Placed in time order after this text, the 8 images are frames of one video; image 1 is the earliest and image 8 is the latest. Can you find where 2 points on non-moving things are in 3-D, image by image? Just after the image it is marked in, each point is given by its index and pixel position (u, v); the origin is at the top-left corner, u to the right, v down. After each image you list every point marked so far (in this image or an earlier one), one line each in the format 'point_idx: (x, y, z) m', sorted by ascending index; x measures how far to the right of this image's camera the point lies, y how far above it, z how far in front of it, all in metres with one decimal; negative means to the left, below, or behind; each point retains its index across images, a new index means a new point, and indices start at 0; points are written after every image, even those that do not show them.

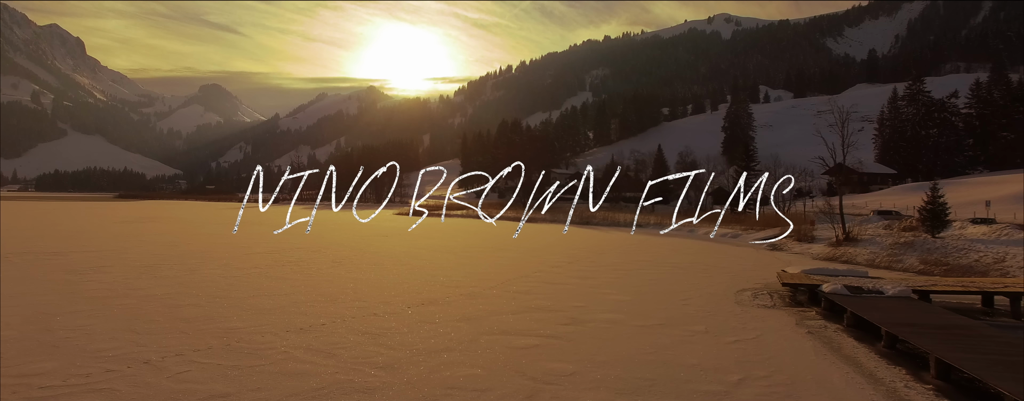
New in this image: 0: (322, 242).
0: (-6.3, -1.4, +19.0) m
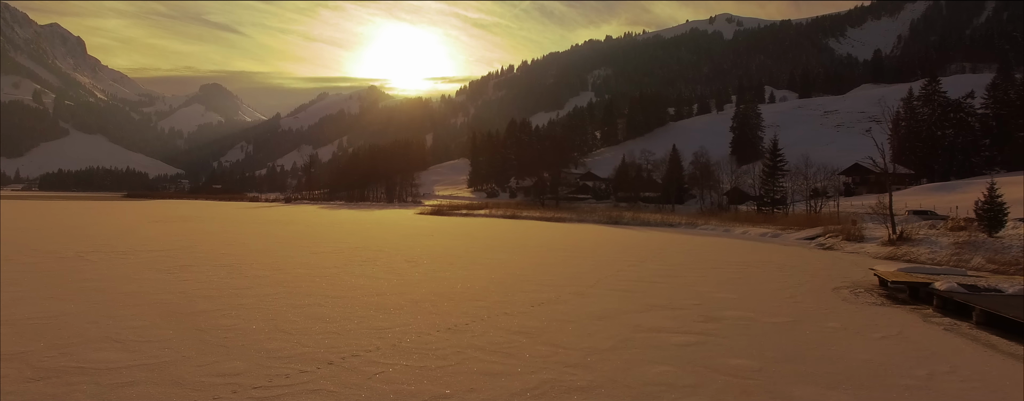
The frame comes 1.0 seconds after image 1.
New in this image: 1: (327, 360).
0: (-4.5, -1.4, +19.0) m
1: (-1.7, -1.5, +5.4) m
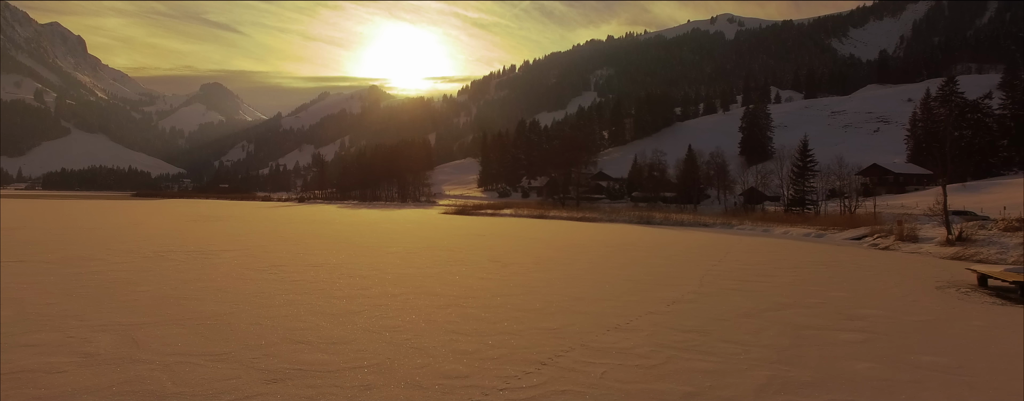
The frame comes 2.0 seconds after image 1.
0: (-2.5, -1.4, +19.0) m
1: (+0.3, -1.6, +5.4) m
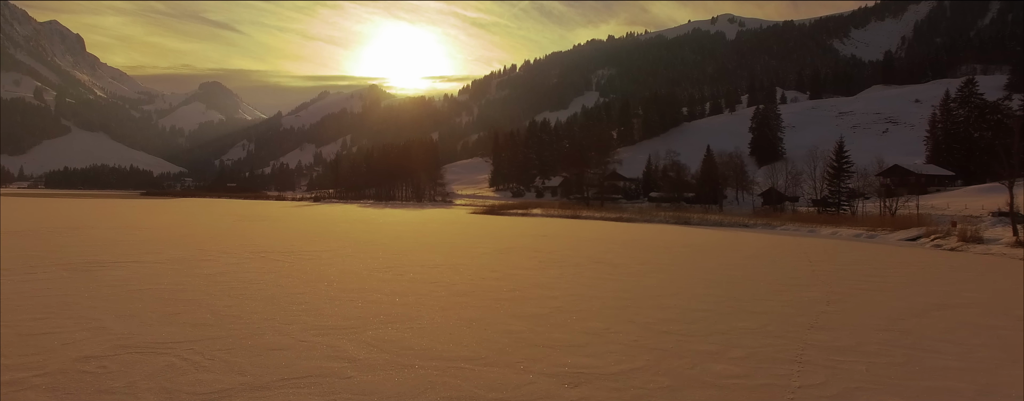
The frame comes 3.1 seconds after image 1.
0: (-0.1, -1.4, +19.1) m
1: (+2.8, -1.6, +5.5) m
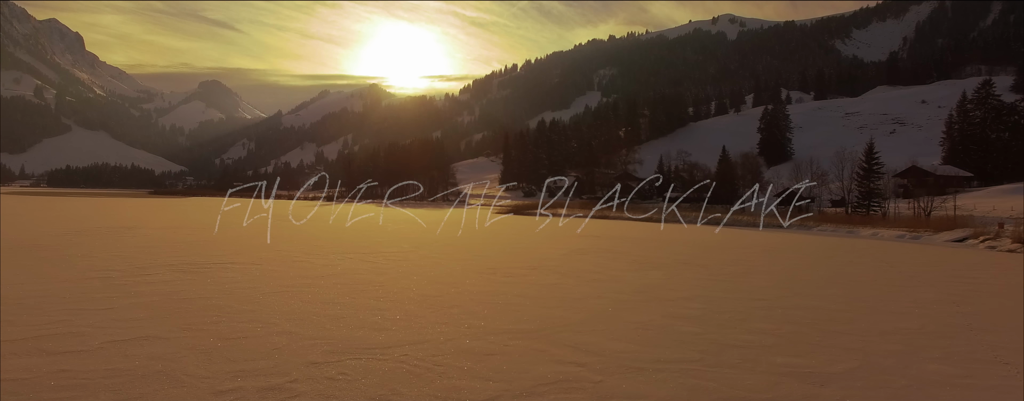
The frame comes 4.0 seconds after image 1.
0: (+2.0, -1.5, +19.1) m
1: (+4.9, -1.6, +5.5) m
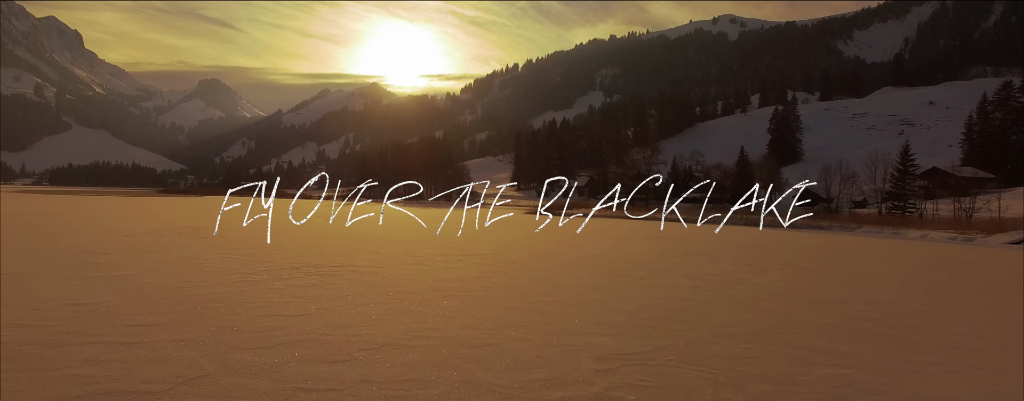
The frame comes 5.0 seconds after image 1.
0: (+4.5, -1.5, +19.2) m
1: (+7.5, -1.7, +5.7) m
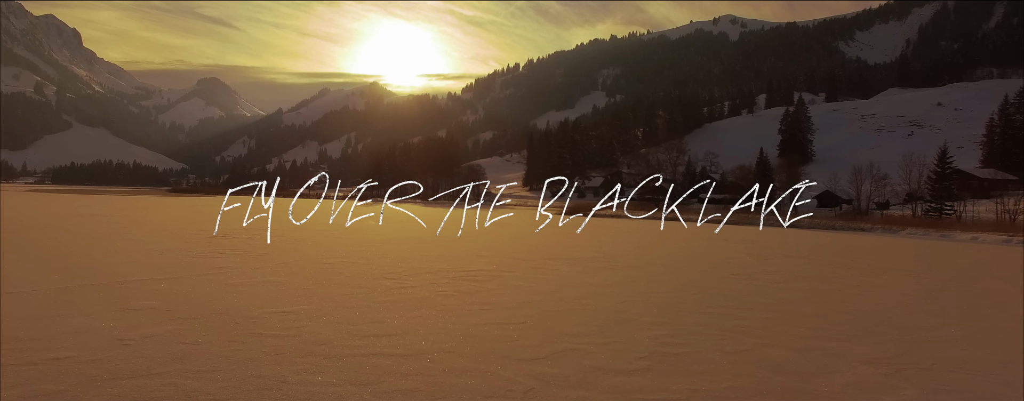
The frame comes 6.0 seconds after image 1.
0: (+7.2, -1.6, +19.4) m
1: (+10.3, -1.8, +5.8) m
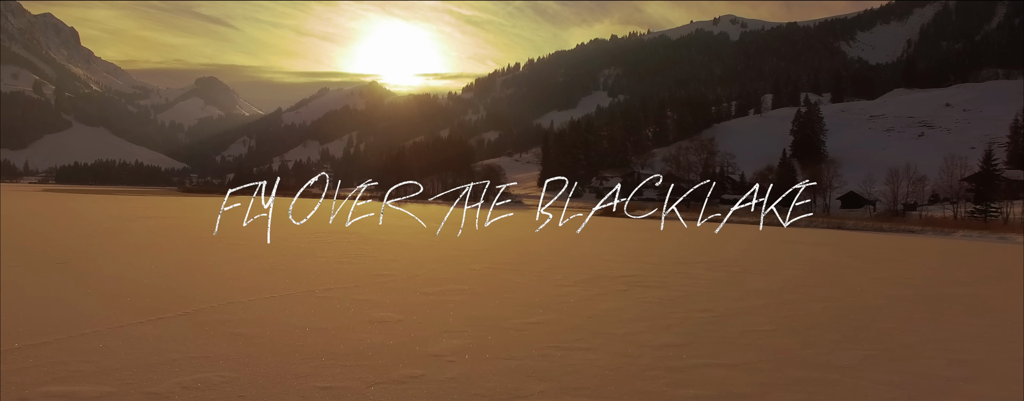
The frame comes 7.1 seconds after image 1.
0: (+10.6, -1.8, +19.5) m
1: (+13.7, -2.0, +5.9) m
